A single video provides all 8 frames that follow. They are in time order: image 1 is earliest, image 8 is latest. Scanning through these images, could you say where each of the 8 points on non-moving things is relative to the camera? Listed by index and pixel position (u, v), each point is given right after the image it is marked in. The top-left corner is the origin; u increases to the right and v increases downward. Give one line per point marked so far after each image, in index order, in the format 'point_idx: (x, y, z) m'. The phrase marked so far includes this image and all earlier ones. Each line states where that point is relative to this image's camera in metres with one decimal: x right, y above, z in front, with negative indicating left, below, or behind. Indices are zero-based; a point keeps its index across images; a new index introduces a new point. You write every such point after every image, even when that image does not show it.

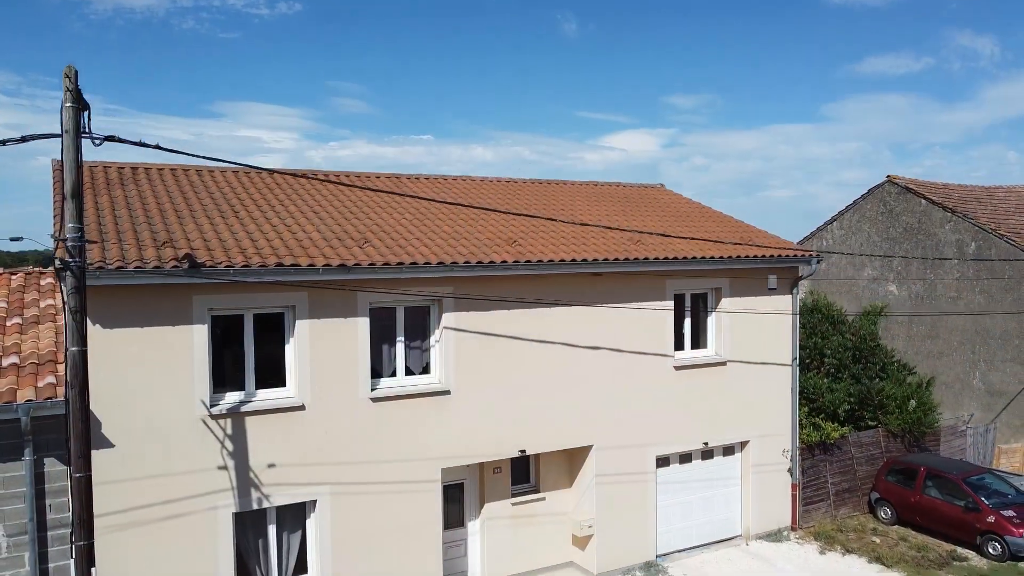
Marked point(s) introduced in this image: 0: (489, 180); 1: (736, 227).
0: (-0.4, +2.2, +13.9) m
1: (+4.2, +1.2, +13.4) m
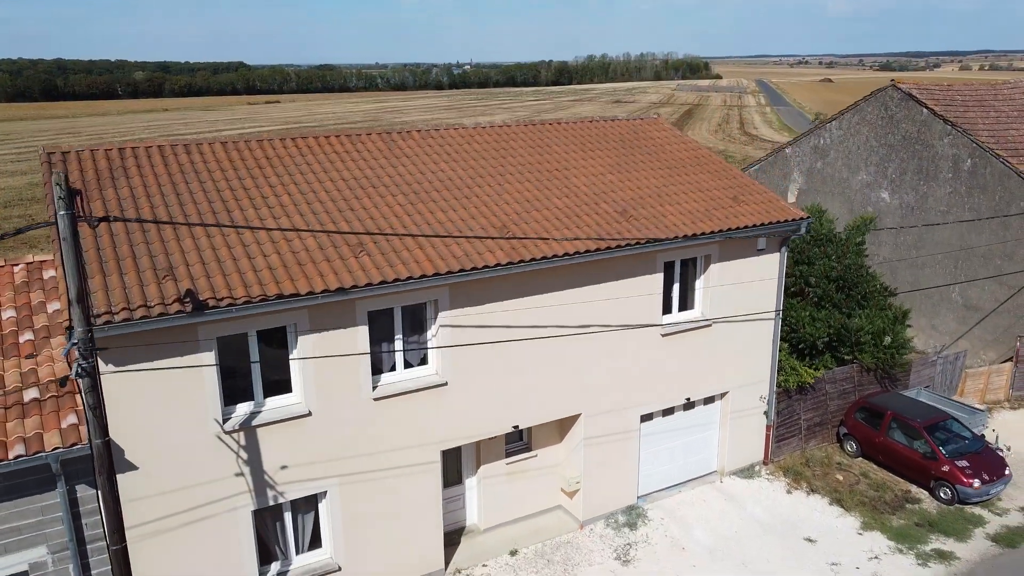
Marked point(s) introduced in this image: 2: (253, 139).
0: (-0.5, +3.1, +13.6) m
1: (+4.1, +2.0, +13.4) m
2: (-4.2, +2.4, +11.6) m
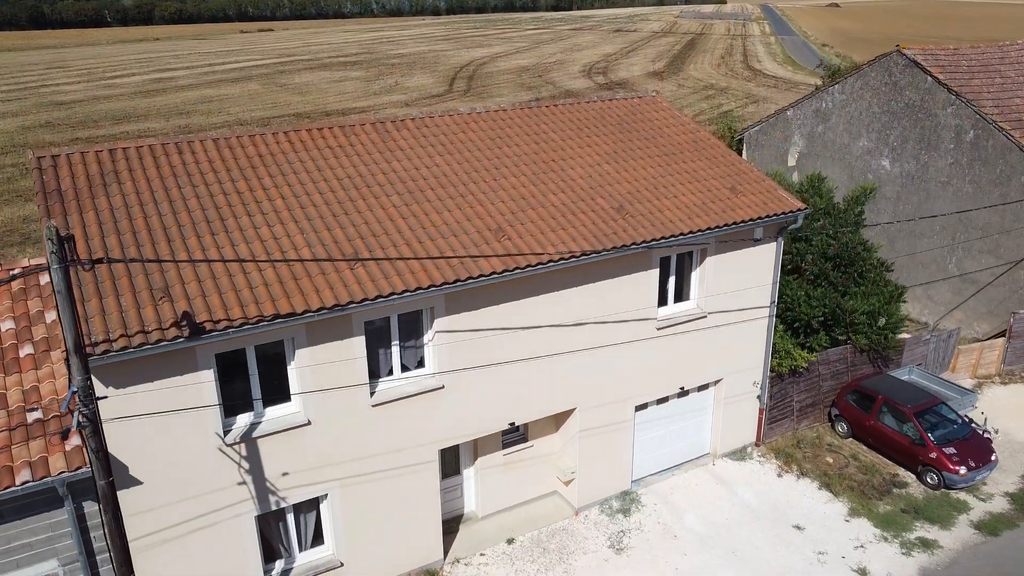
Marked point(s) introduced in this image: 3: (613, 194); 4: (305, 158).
0: (-0.6, +3.3, +13.3) m
1: (+4.0, +2.2, +13.2) m
2: (-4.3, +2.5, +11.5) m
3: (+1.7, +1.5, +11.7) m
4: (-3.2, +2.0, +11.2) m
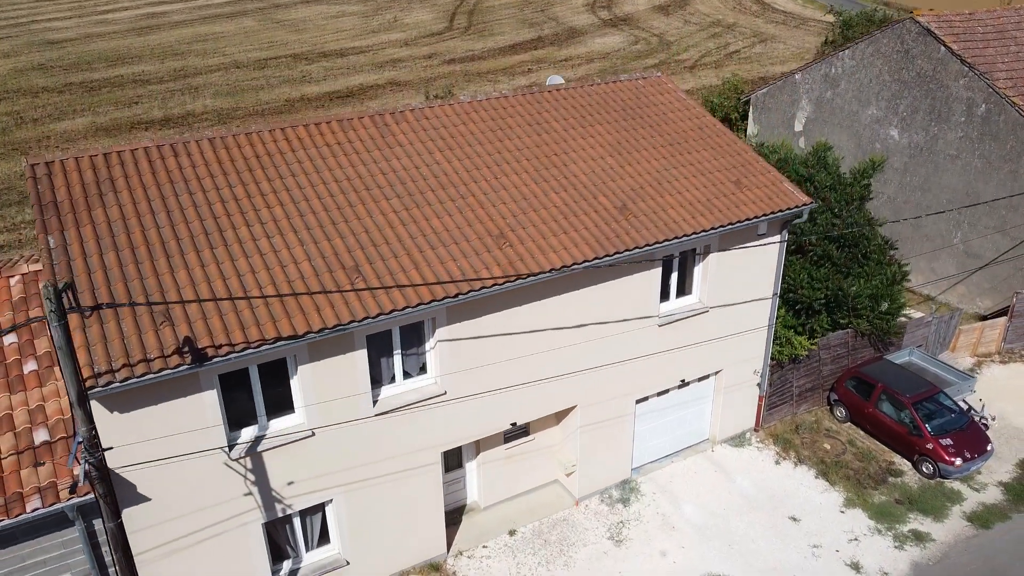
0: (-0.6, +3.4, +13.0) m
1: (+4.1, +2.4, +13.0) m
2: (-4.2, +2.5, +11.3) m
3: (+1.7, +1.5, +11.6) m
4: (-3.2, +2.0, +11.0) m
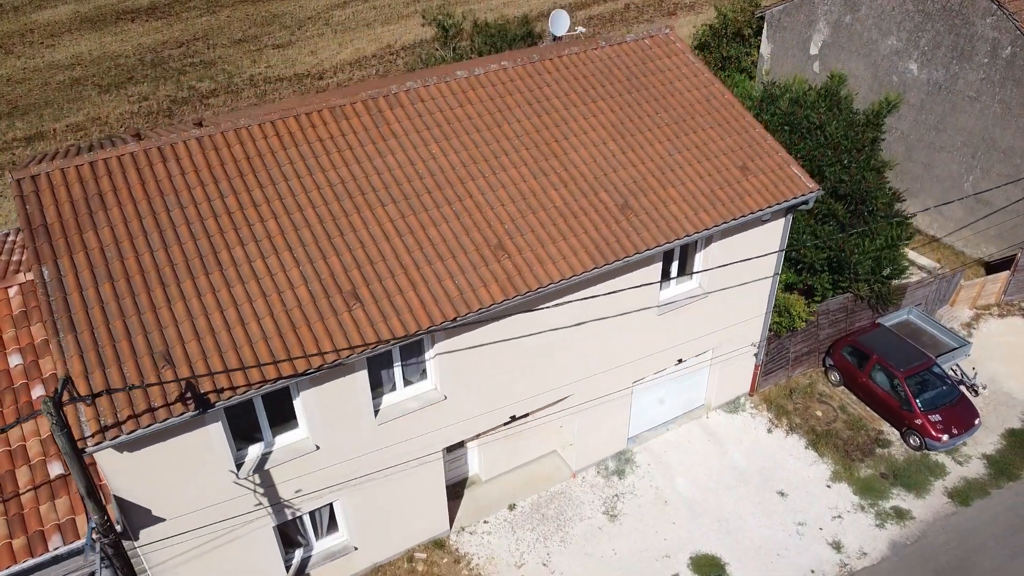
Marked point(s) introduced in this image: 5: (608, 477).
0: (-0.6, +3.7, +12.4) m
1: (+4.0, +2.6, +12.6) m
2: (-4.3, +2.5, +10.9) m
3: (+1.7, +1.6, +11.3) m
4: (-3.2, +1.9, +10.7) m
5: (+1.8, -3.6, +13.7) m
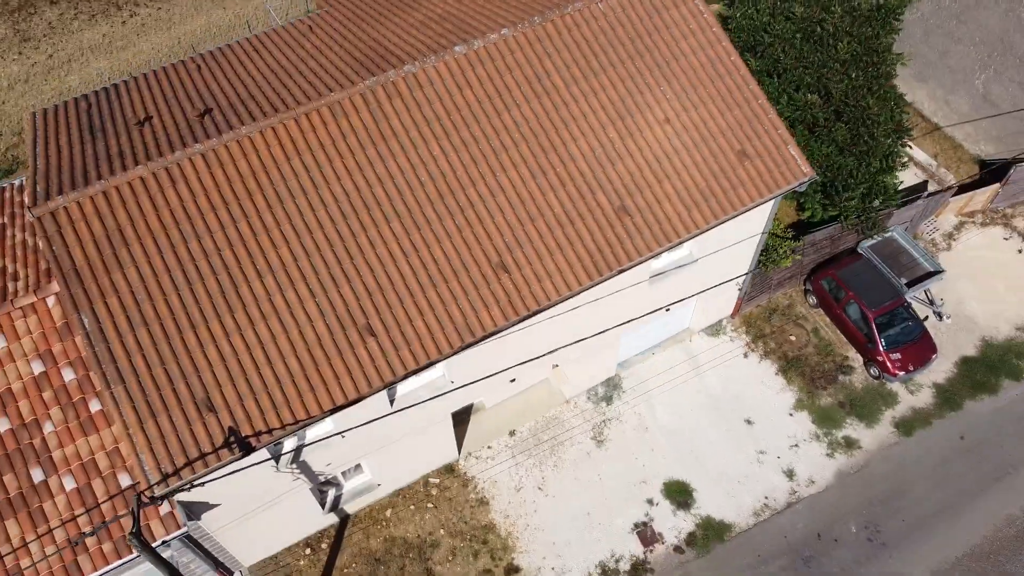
0: (-0.6, +4.1, +12.1) m
1: (+4.0, +3.1, +12.5) m
2: (-4.3, +2.4, +11.0) m
3: (+1.7, +1.7, +11.7) m
4: (-3.3, +1.8, +11.0) m
5: (+1.9, -2.5, +15.5) m
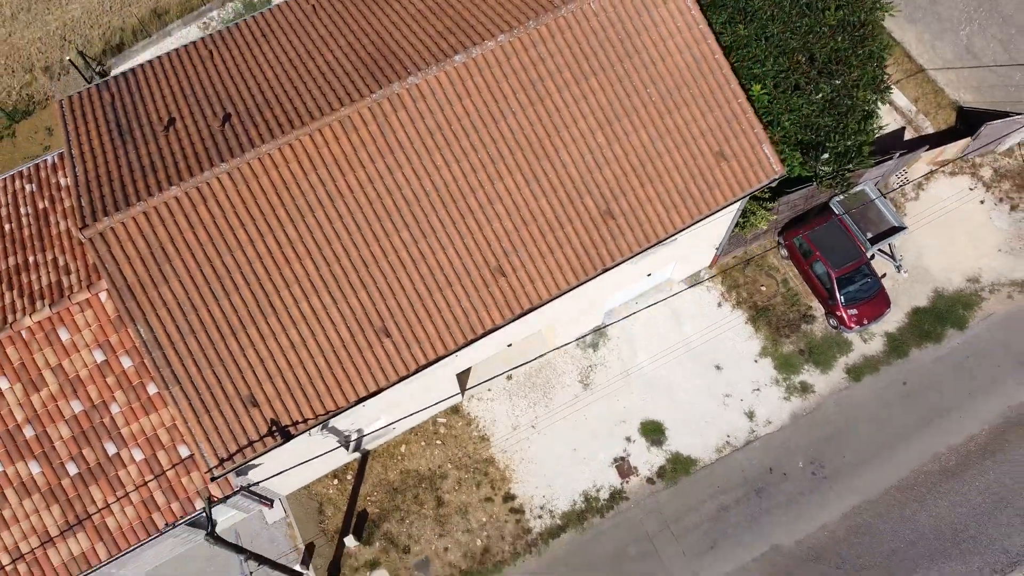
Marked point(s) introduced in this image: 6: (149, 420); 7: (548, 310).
0: (-0.7, +4.2, +12.8) m
1: (+3.9, +3.4, +13.4) m
2: (-4.4, +2.3, +12.0) m
3: (+1.6, +1.8, +12.8) m
4: (-3.3, +1.8, +12.1) m
5: (+1.8, -1.5, +17.4) m
6: (-6.4, -2.3, +12.6) m
7: (+0.8, -0.6, +14.7) m
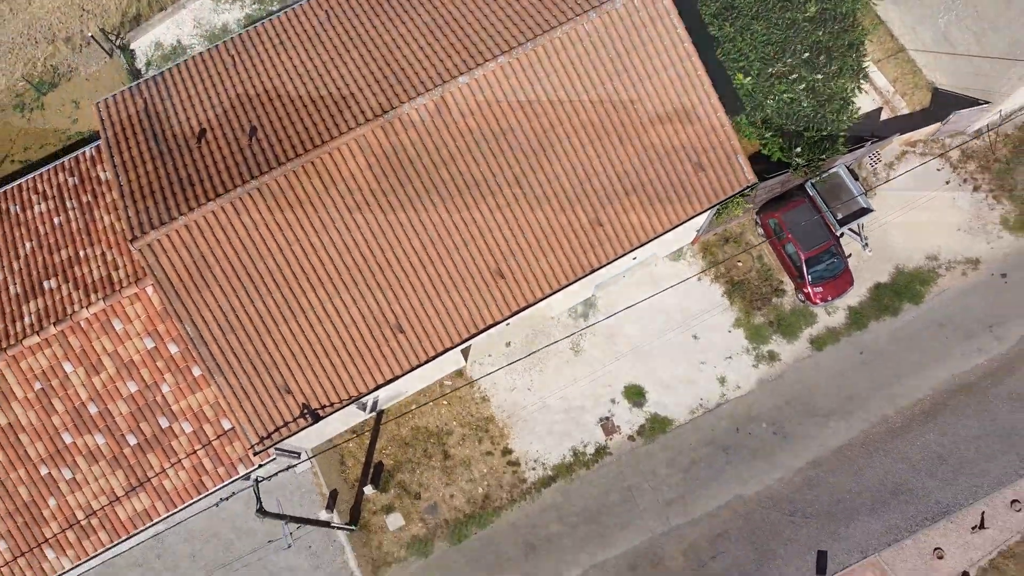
0: (-0.8, +4.2, +13.9) m
1: (+3.9, +3.5, +14.7) m
2: (-4.4, +2.3, +13.4) m
3: (+1.5, +1.8, +14.3) m
4: (-3.4, +1.8, +13.6) m
5: (+1.7, -0.9, +19.3) m
6: (-6.4, -2.2, +14.6) m
7: (+0.8, -0.4, +16.4) m
